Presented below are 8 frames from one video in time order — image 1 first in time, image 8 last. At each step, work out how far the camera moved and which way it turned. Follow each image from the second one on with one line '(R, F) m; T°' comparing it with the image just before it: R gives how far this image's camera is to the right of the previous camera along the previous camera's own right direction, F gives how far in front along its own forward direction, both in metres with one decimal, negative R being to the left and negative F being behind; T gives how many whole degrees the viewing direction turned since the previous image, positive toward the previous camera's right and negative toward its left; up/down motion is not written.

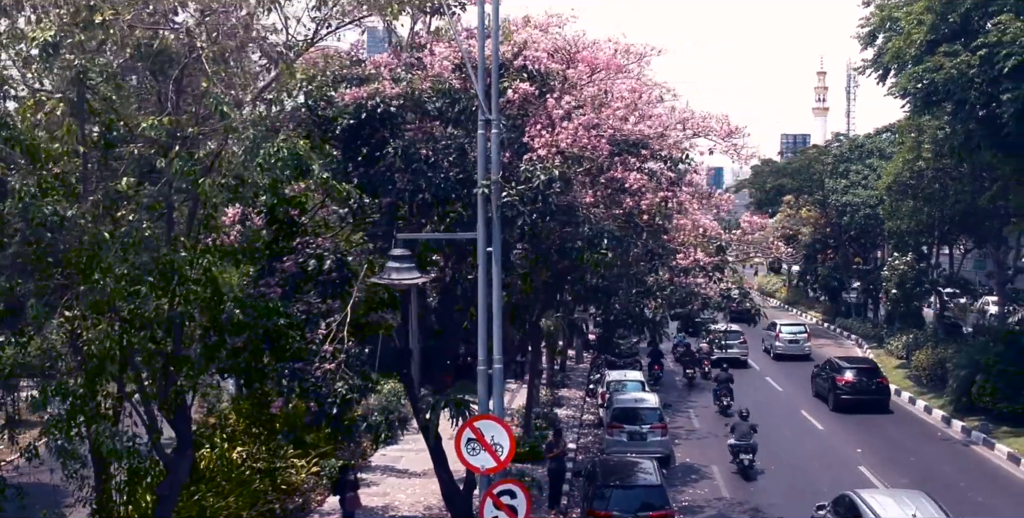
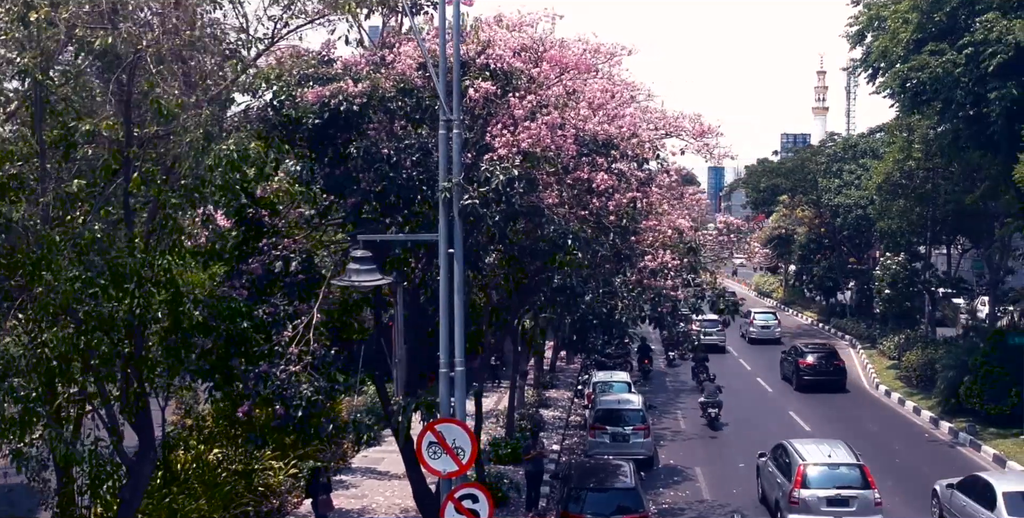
(+0.4, +0.1) m; 0°
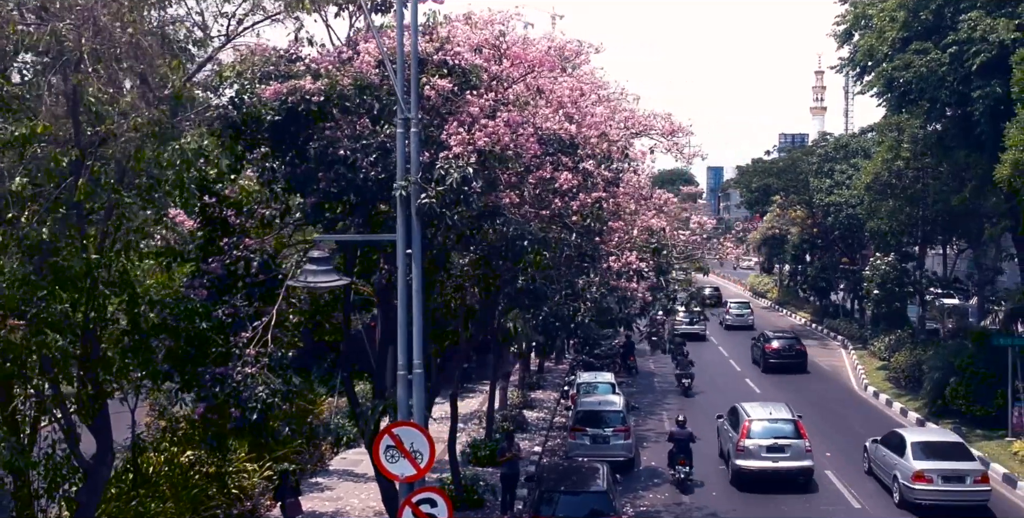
(+0.5, +0.2) m; 0°
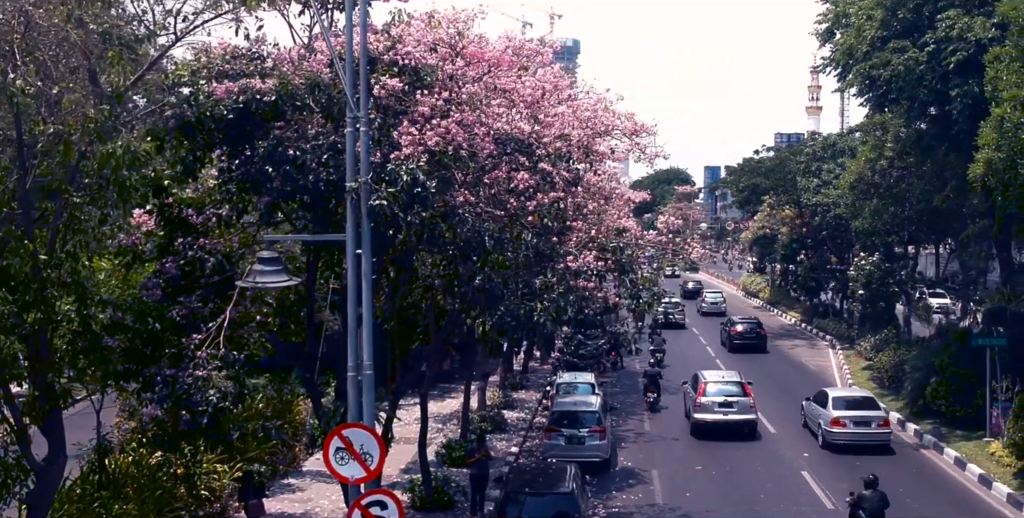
(+0.5, +0.1) m; 0°
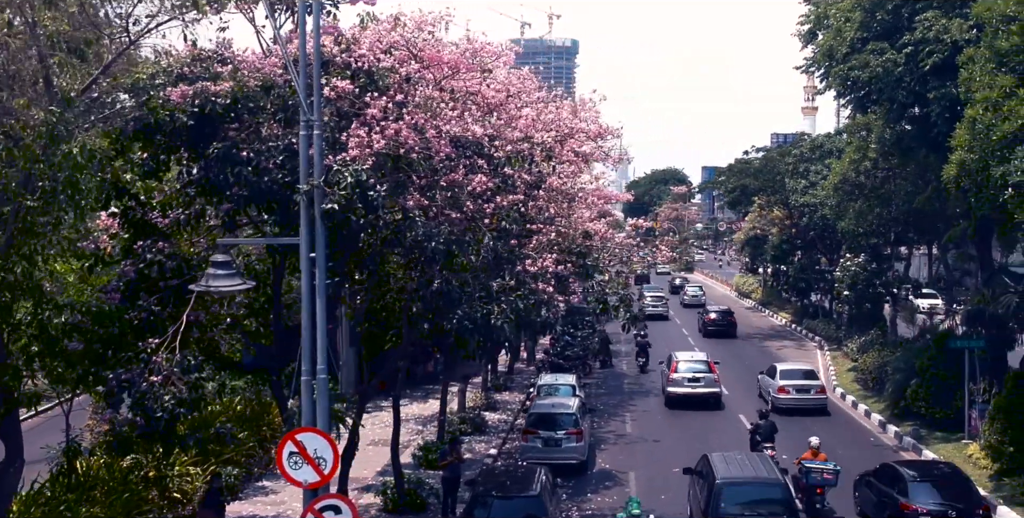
(+0.5, 0.0) m; 0°
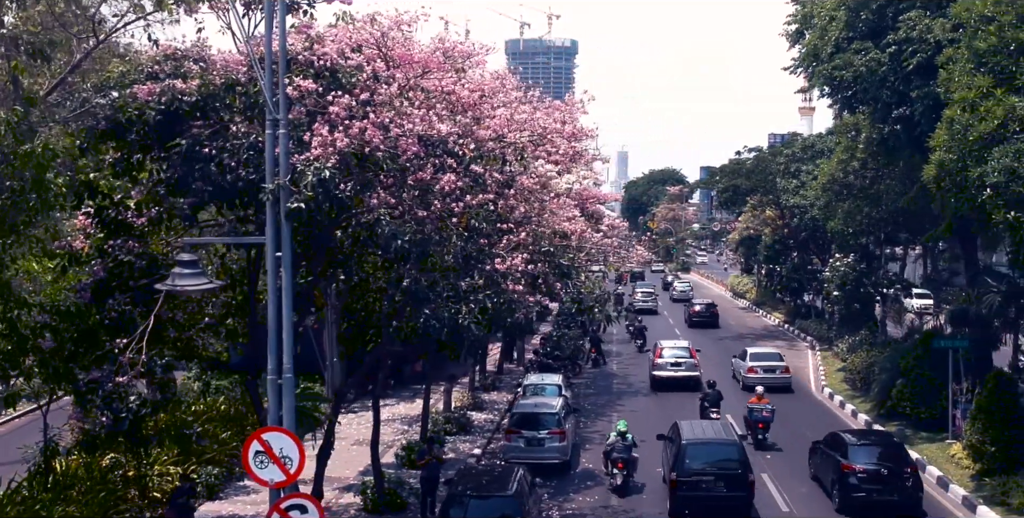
(+0.4, 0.0) m; 0°
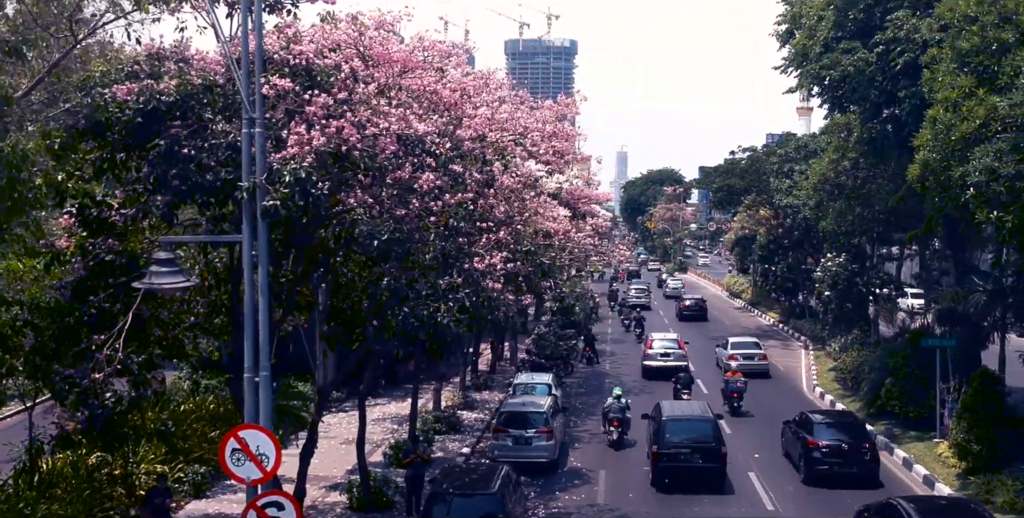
(+0.3, 0.0) m; 0°
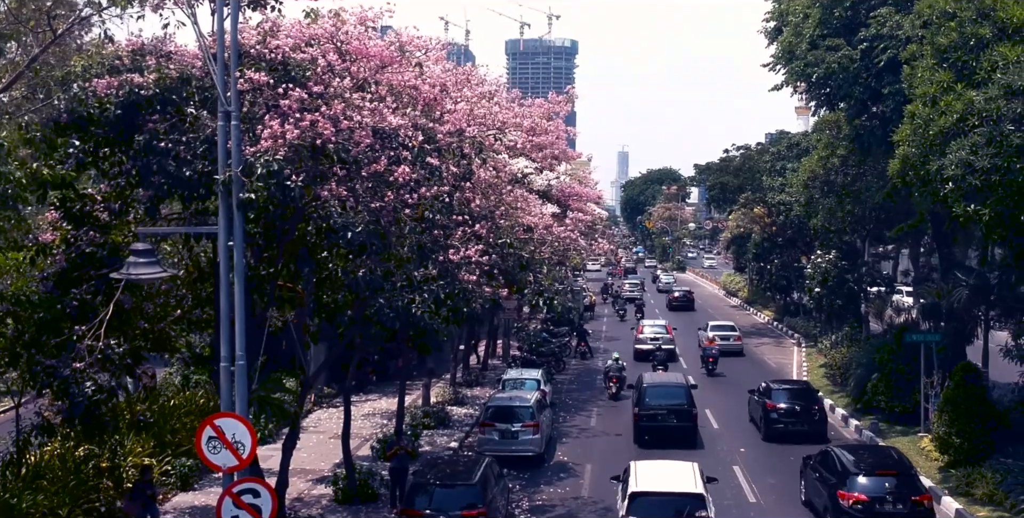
(+0.3, -0.2) m; 0°
